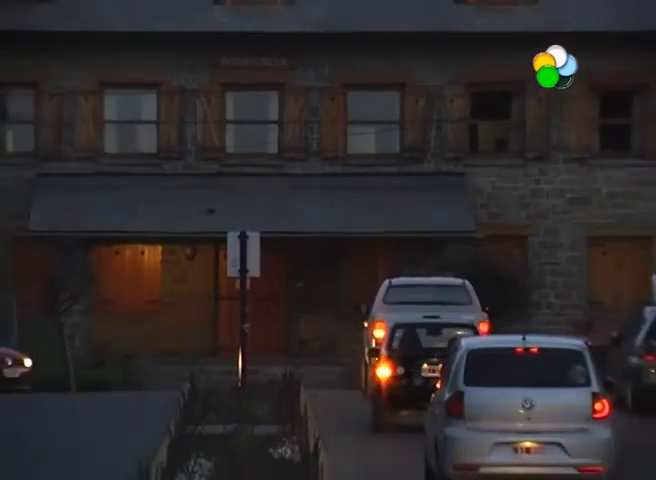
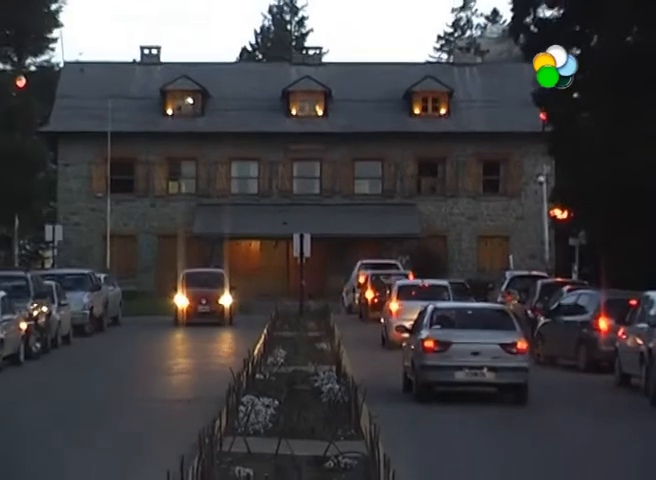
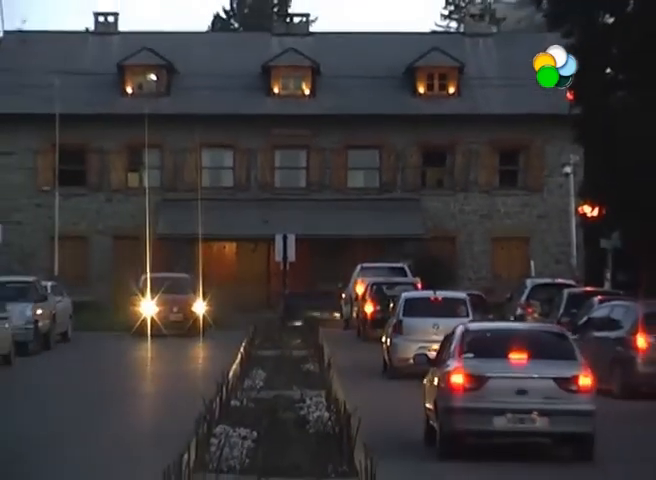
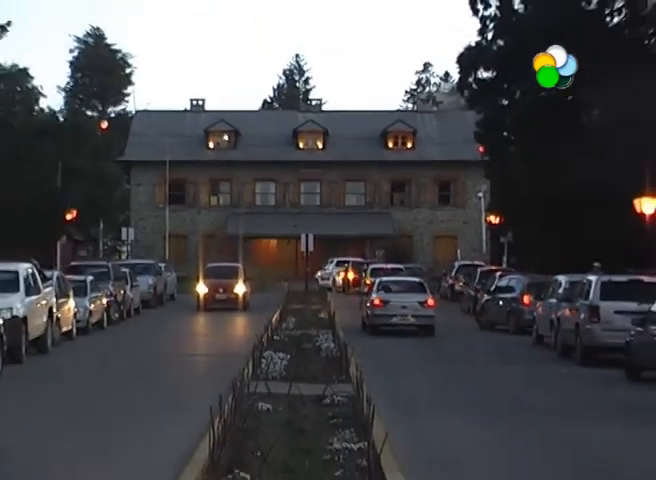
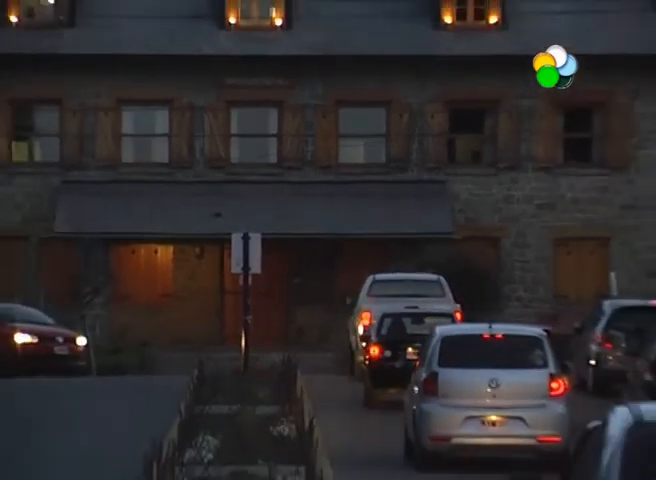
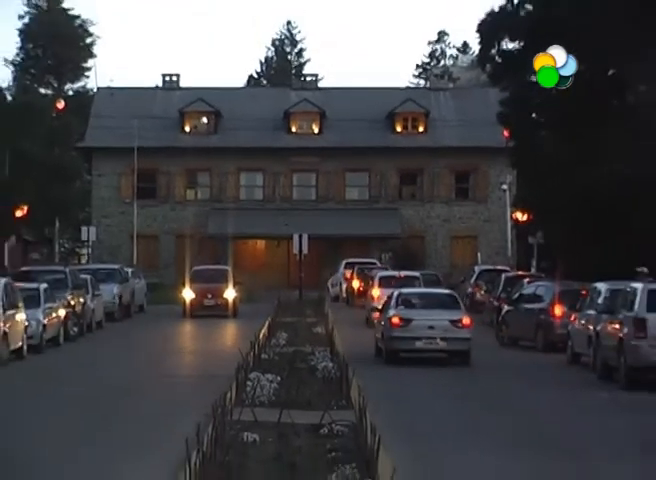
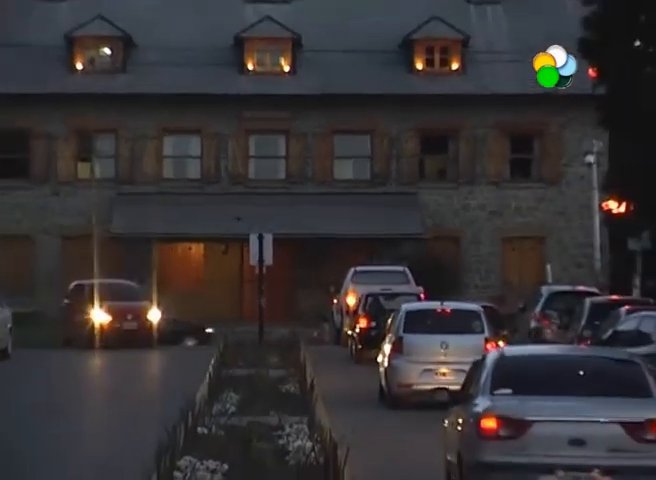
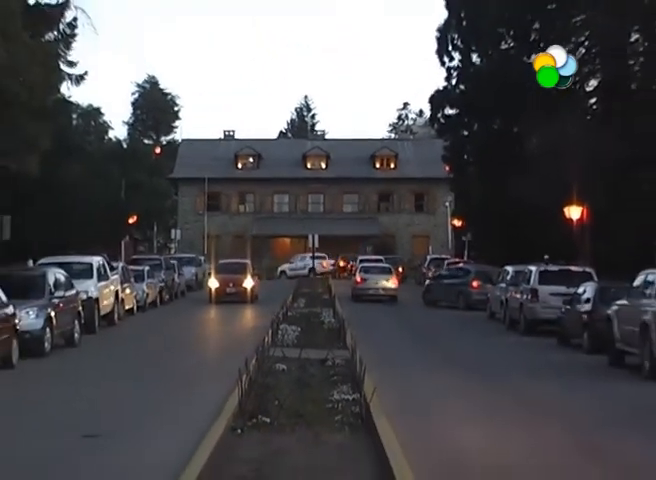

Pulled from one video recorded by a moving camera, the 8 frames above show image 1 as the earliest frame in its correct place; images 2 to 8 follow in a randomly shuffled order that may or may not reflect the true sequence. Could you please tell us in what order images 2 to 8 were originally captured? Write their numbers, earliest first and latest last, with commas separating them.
5, 7, 3, 2, 6, 4, 8
